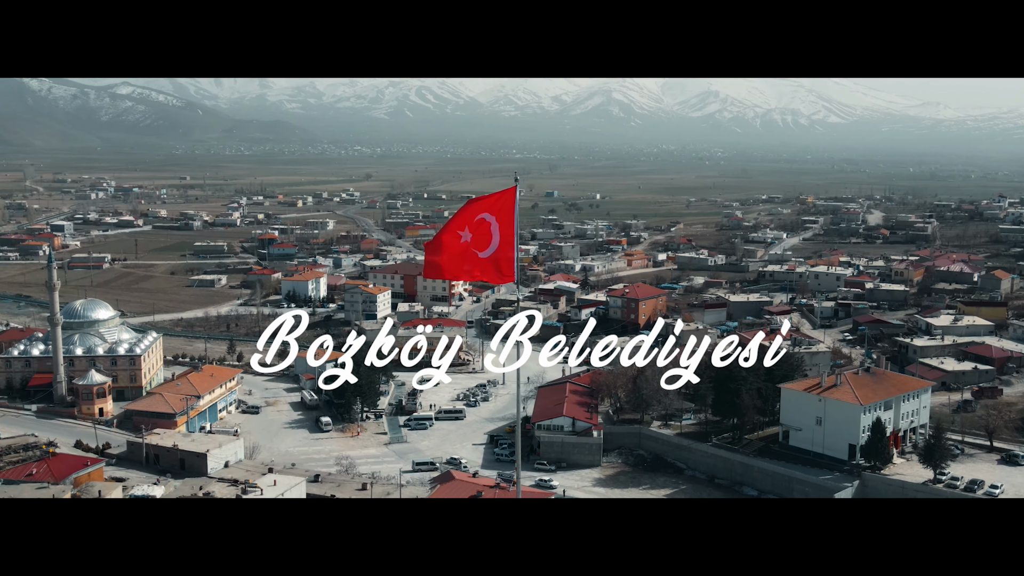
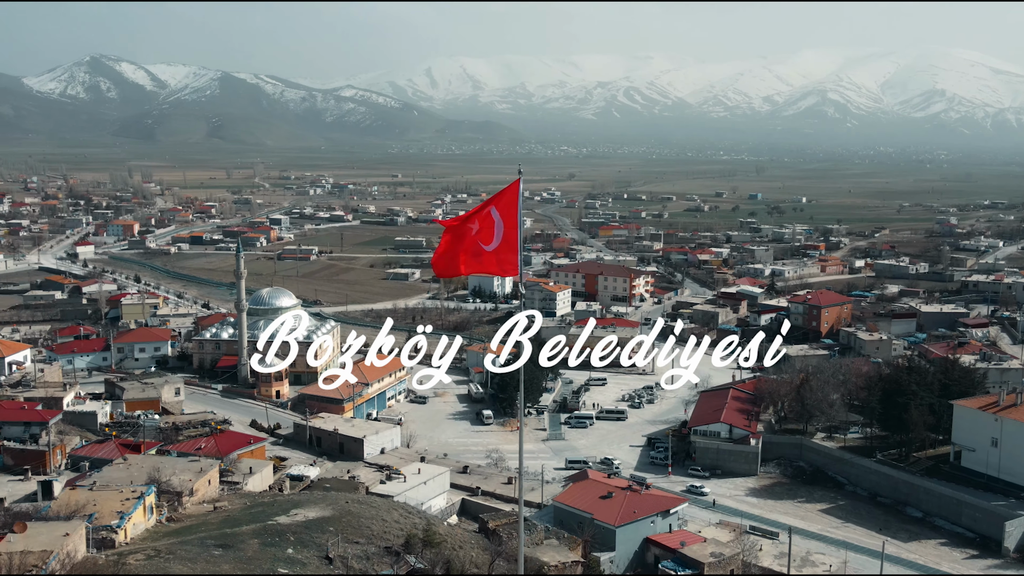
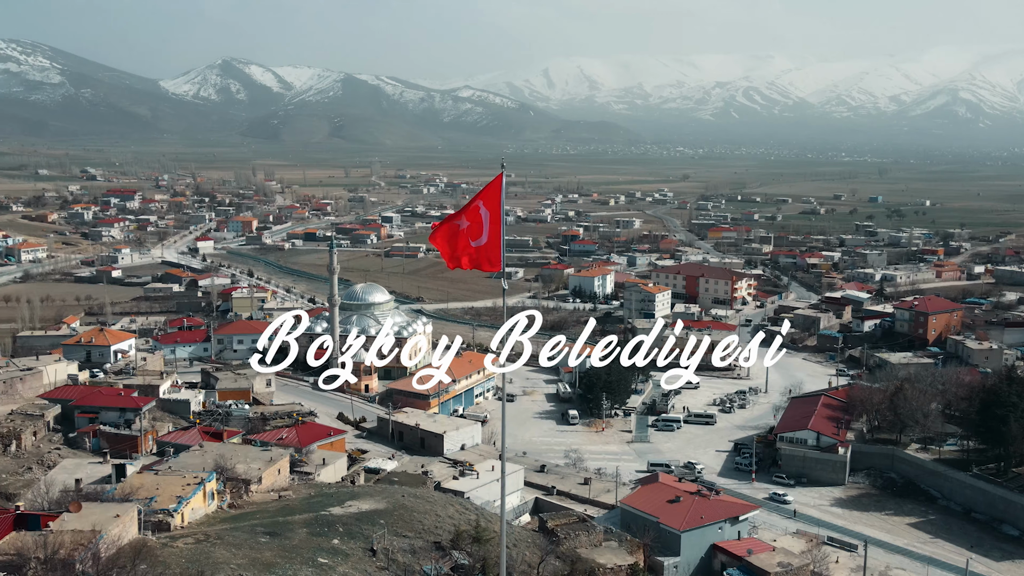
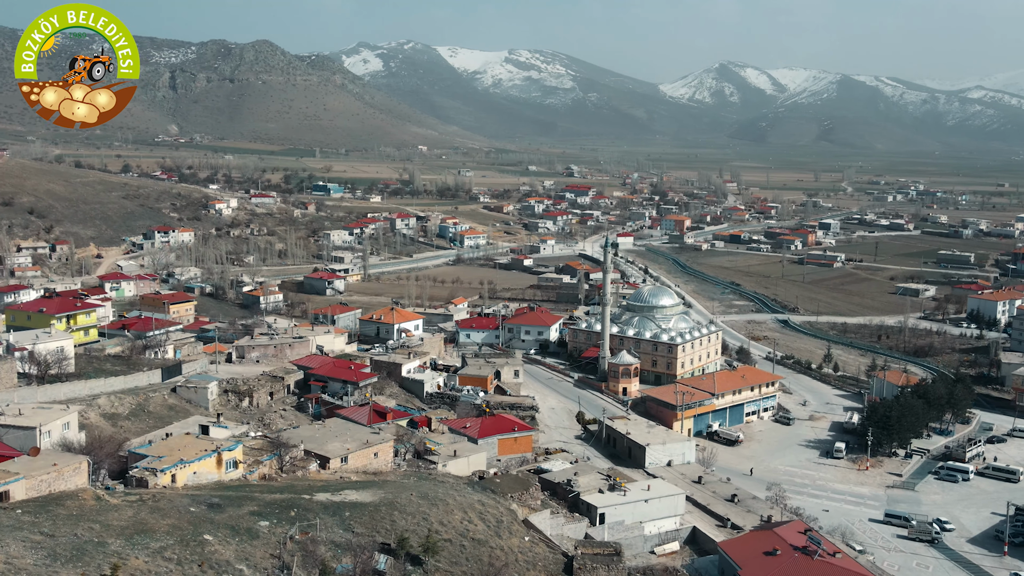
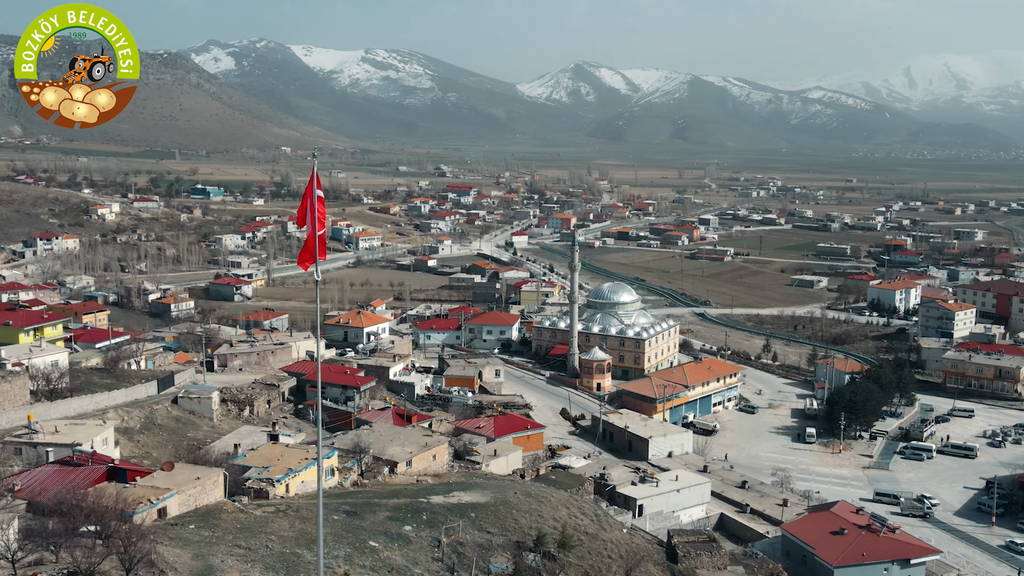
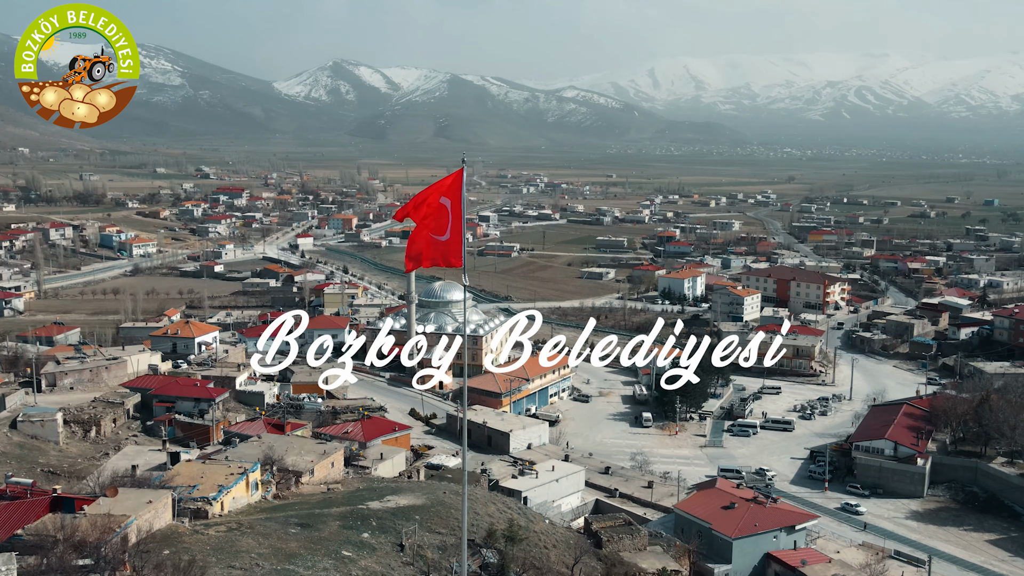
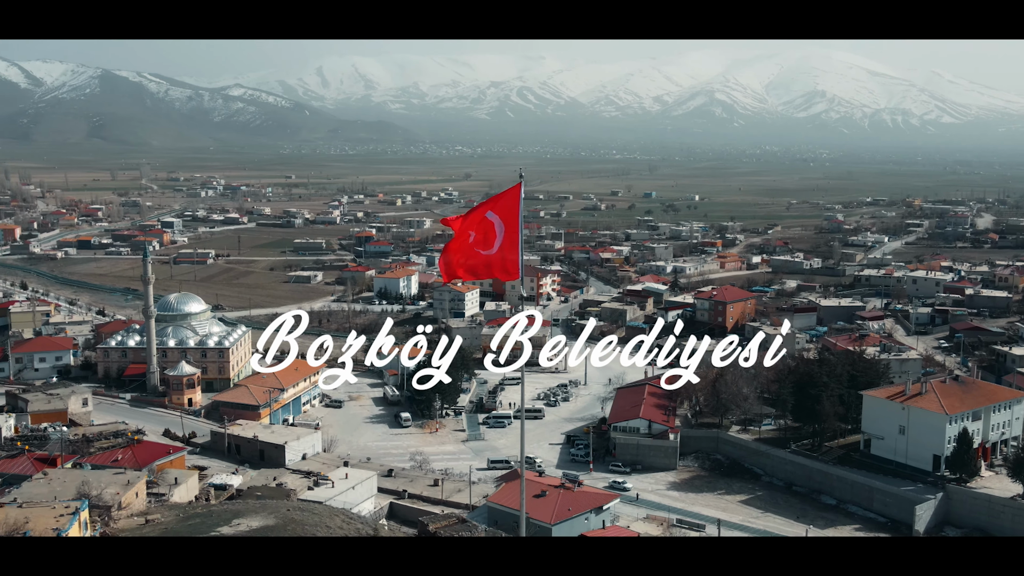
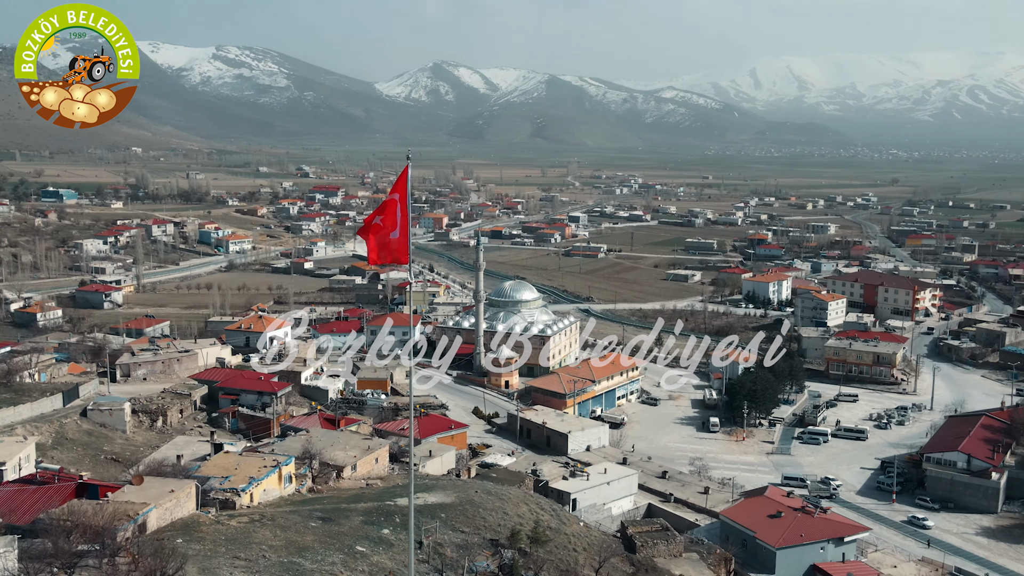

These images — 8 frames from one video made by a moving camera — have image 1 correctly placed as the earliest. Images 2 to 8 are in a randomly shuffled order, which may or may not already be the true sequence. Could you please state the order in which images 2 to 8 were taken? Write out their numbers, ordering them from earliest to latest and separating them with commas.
7, 2, 3, 6, 8, 5, 4
